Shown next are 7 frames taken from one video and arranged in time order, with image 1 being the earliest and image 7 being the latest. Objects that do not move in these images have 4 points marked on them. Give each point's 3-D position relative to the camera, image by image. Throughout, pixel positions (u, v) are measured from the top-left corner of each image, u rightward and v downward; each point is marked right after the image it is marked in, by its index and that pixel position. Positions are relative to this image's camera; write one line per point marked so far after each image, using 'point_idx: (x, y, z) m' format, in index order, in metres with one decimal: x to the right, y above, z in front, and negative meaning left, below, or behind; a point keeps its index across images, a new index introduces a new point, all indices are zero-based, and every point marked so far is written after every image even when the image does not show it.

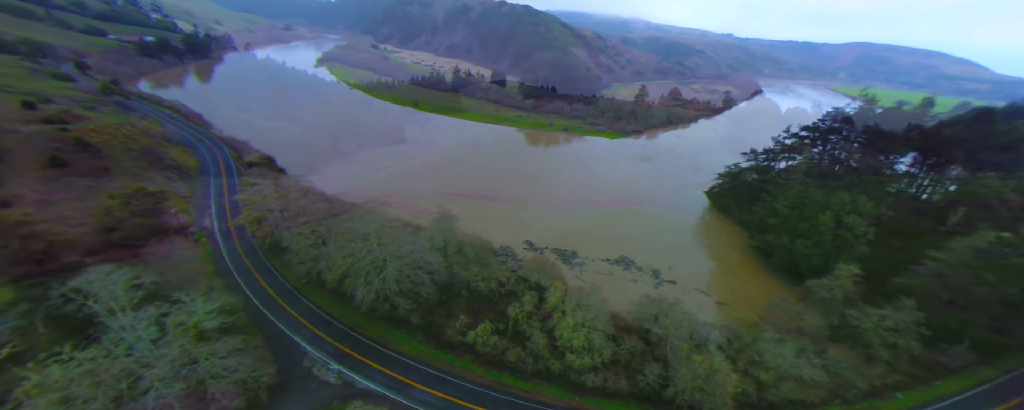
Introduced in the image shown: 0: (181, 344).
0: (-15.5, -6.6, +15.0) m
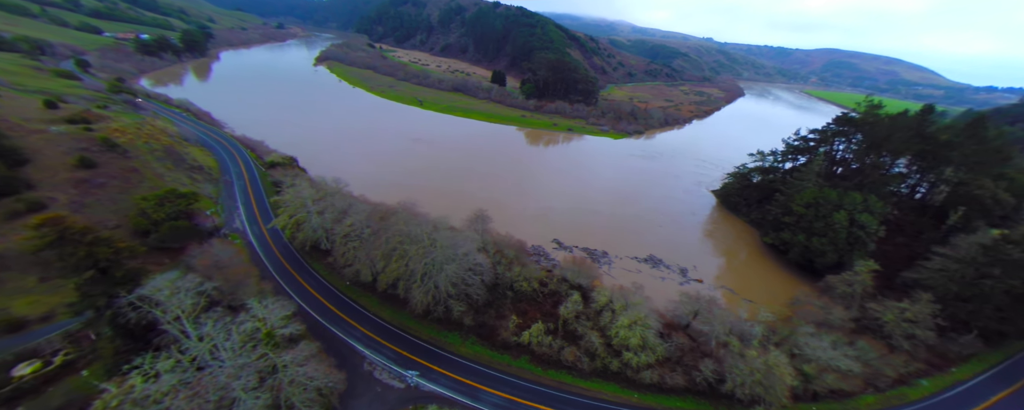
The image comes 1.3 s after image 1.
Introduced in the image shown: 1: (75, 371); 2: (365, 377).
0: (-11.5, -6.8, +14.5) m
1: (-23.8, -8.9, +17.0) m
2: (-8.4, -9.8, +18.0) m
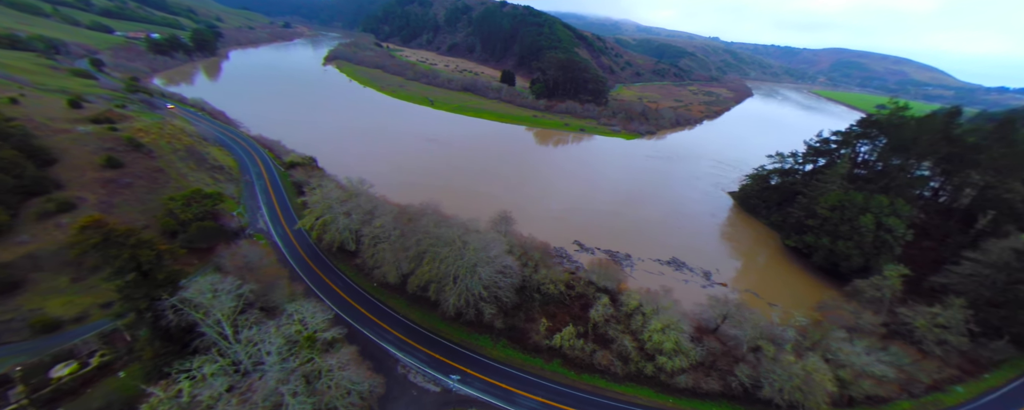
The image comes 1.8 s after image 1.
0: (-9.5, -6.9, +14.4) m
1: (-21.7, -9.0, +17.0) m
2: (-6.4, -9.9, +17.9) m
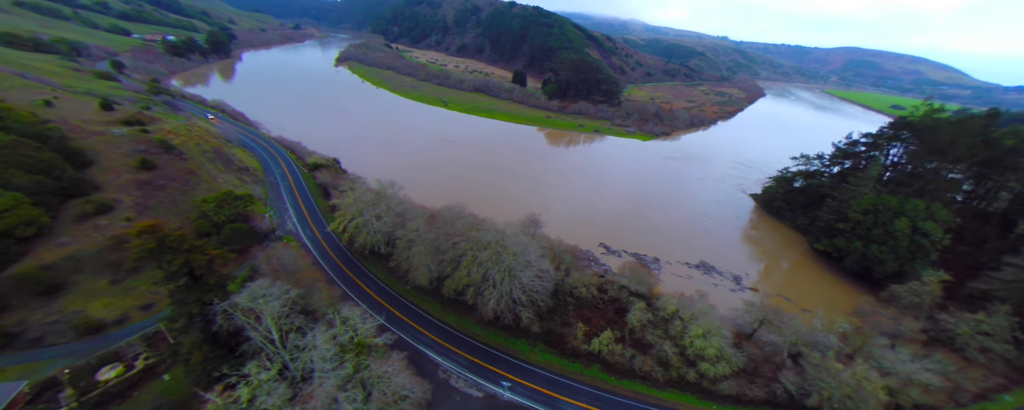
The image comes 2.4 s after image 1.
0: (-7.1, -7.1, +14.3) m
1: (-19.3, -9.2, +17.1) m
2: (-3.9, -10.1, +17.8) m
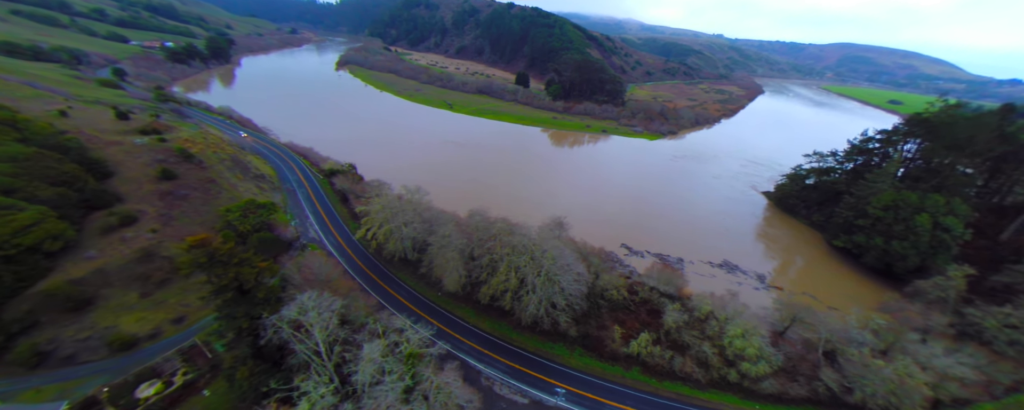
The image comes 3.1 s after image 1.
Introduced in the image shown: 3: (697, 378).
0: (-4.5, -7.5, +14.2) m
1: (-16.8, -9.8, +16.8) m
2: (-1.4, -10.4, +17.6) m
3: (+11.6, -10.9, +19.9) m
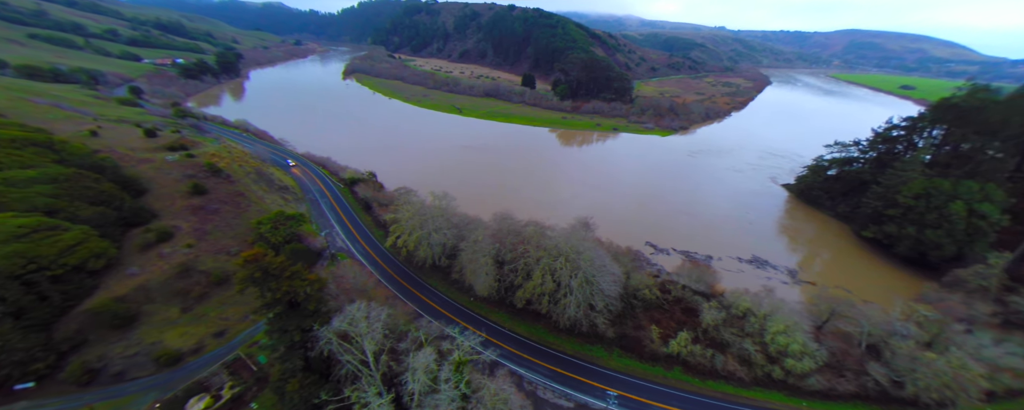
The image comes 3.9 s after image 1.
0: (-2.2, -7.8, +14.2) m
1: (-14.3, -10.6, +17.0) m
2: (+1.1, -10.6, +17.6) m
3: (+14.2, -10.6, +19.7) m
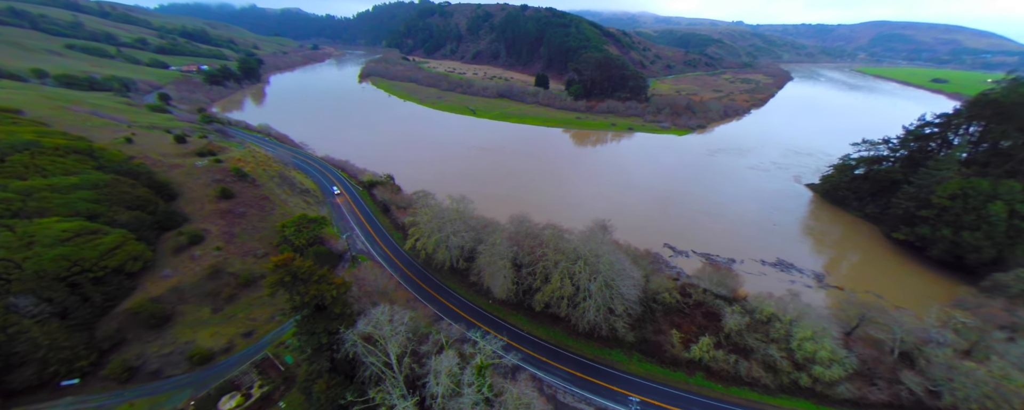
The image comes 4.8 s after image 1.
0: (-1.2, -8.0, +14.3) m
1: (-13.2, -10.8, +17.6) m
2: (+2.3, -10.9, +17.6) m
3: (+15.4, -10.8, +19.2) m
